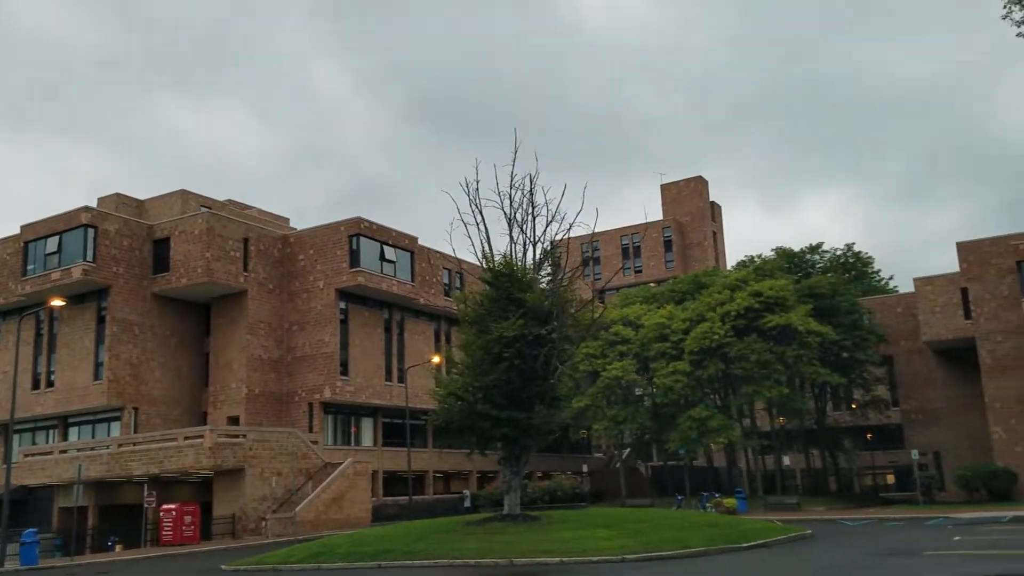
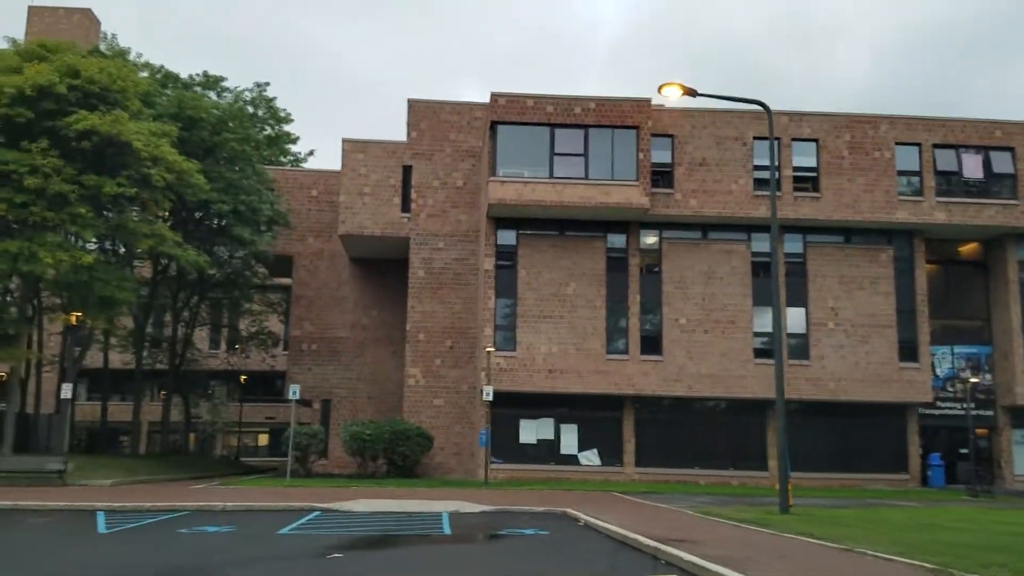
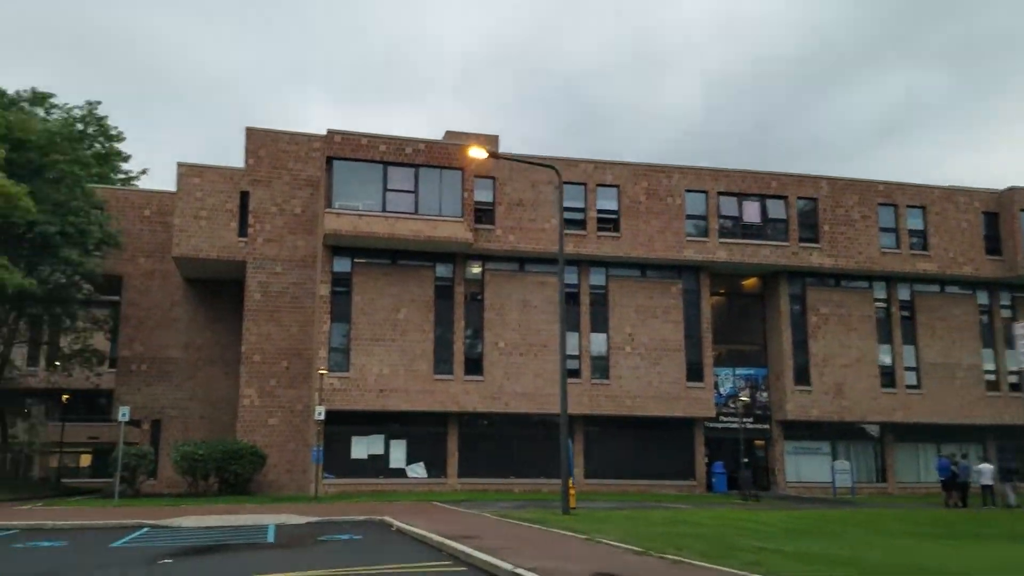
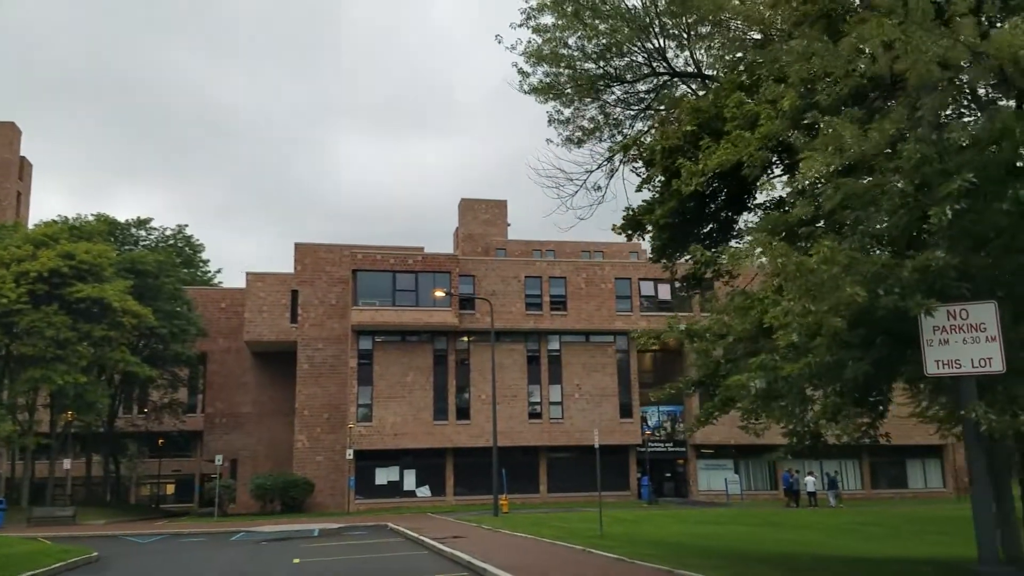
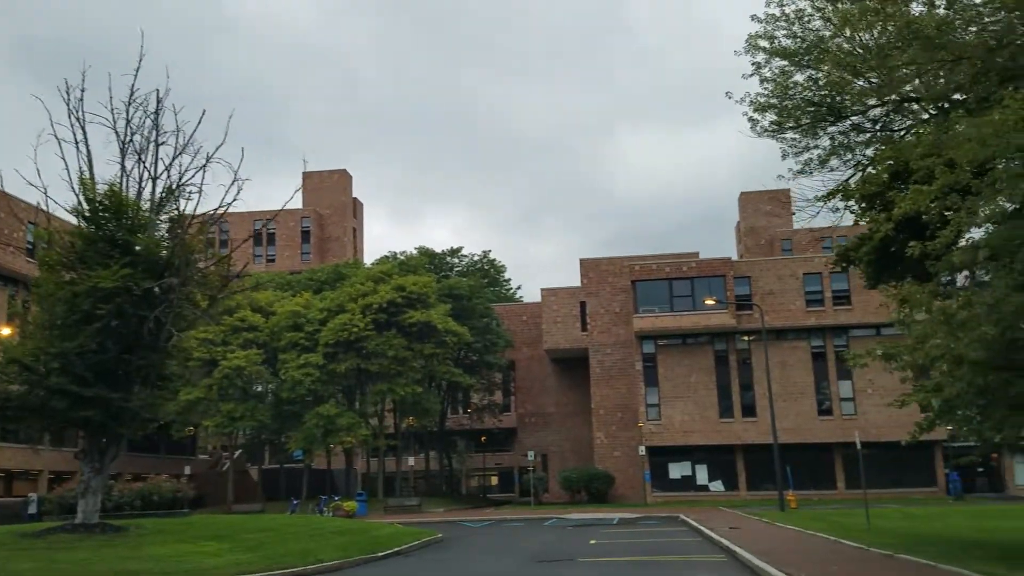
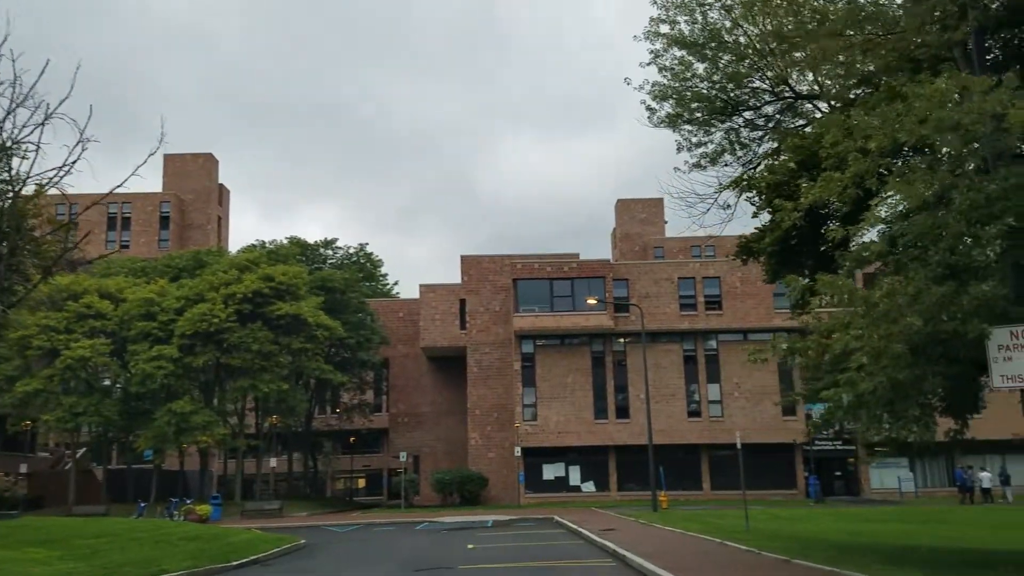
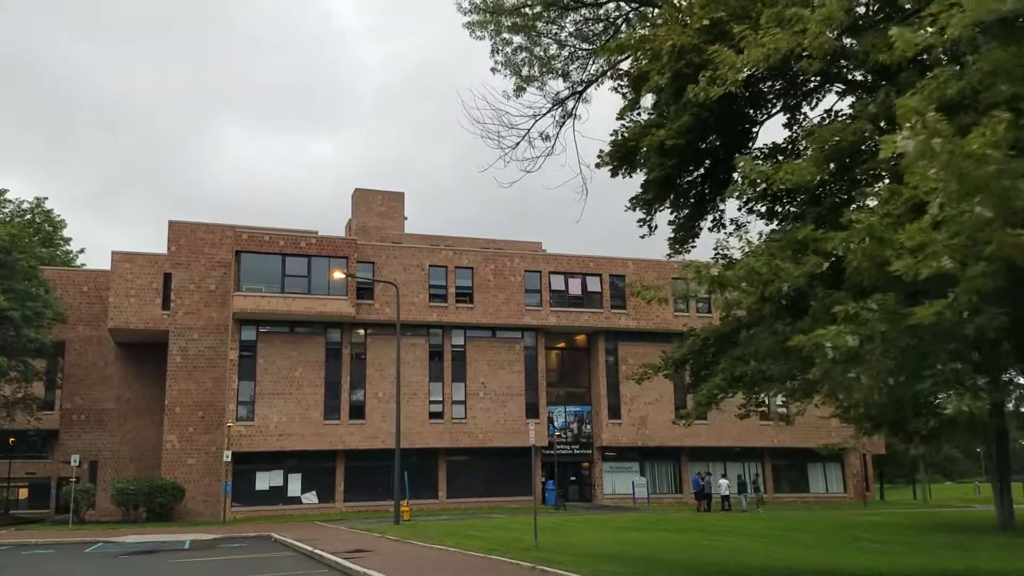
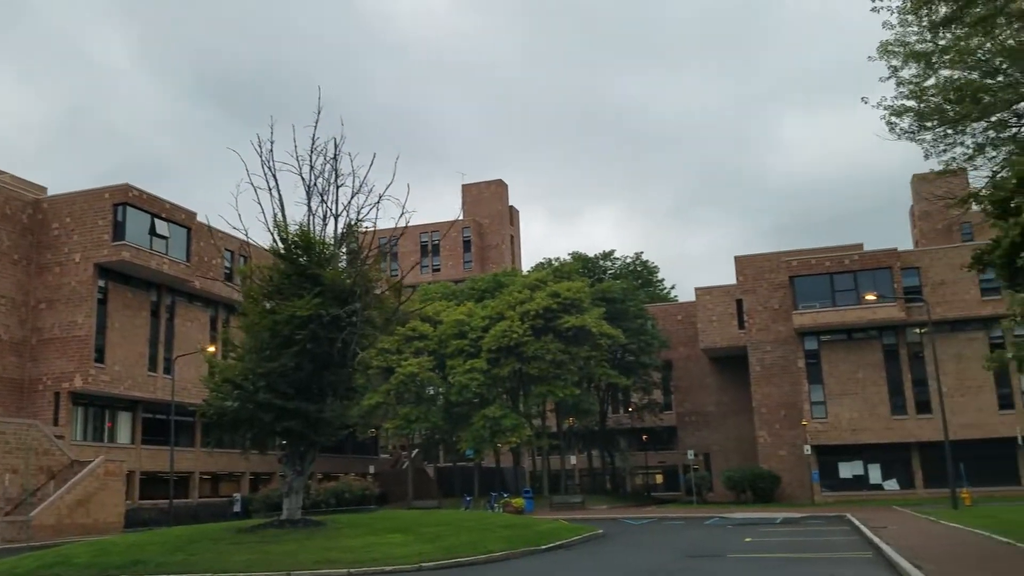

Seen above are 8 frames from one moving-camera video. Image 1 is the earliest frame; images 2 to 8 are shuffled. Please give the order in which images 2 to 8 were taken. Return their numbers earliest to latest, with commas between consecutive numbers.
8, 5, 6, 4, 7, 3, 2
